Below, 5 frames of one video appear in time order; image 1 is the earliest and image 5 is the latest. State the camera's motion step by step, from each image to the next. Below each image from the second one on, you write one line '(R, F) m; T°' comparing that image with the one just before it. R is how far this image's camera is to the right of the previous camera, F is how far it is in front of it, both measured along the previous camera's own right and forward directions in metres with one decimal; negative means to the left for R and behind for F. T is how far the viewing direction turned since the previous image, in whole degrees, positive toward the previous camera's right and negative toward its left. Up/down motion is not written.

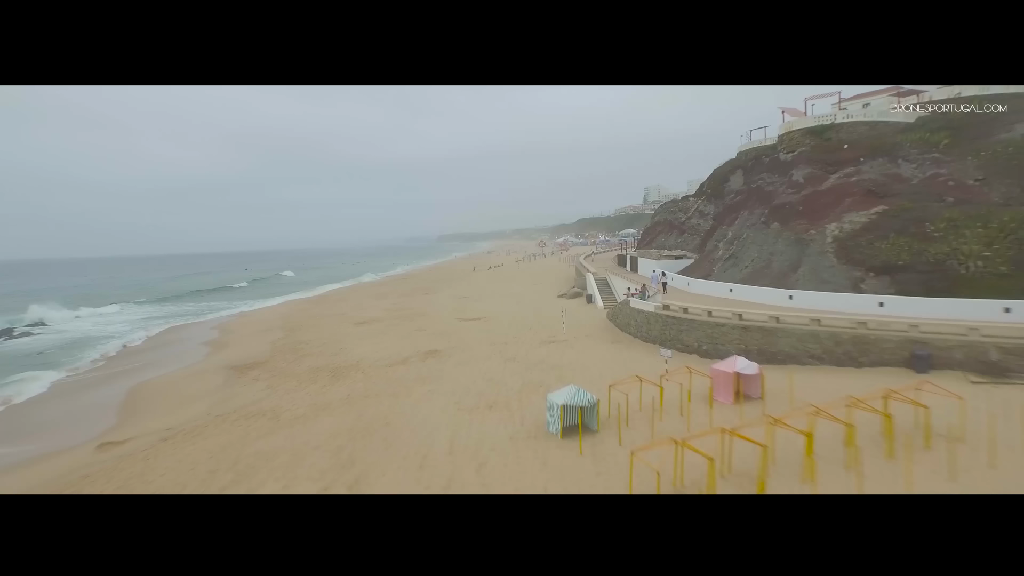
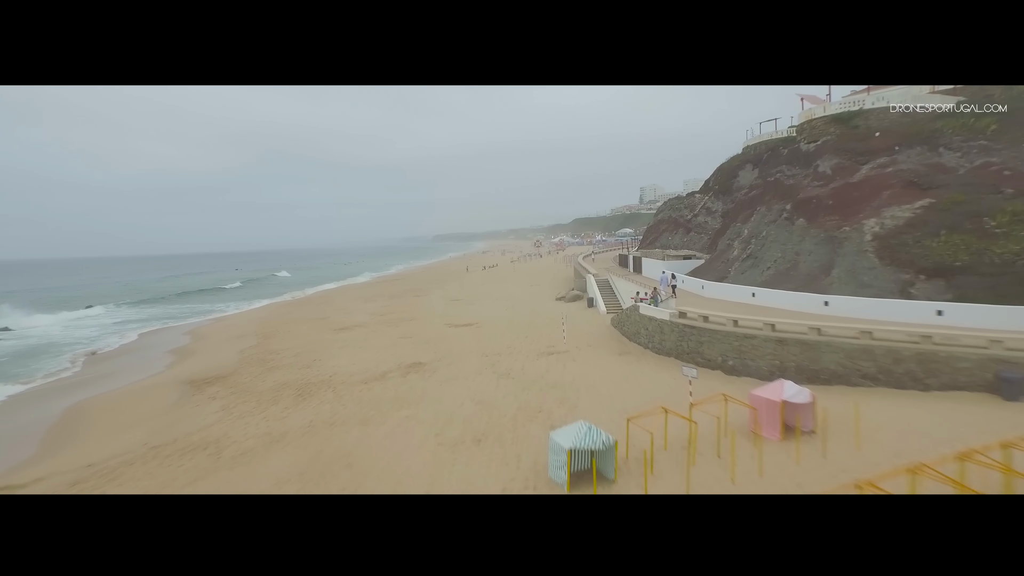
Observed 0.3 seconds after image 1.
(0.0, +1.7) m; 0°
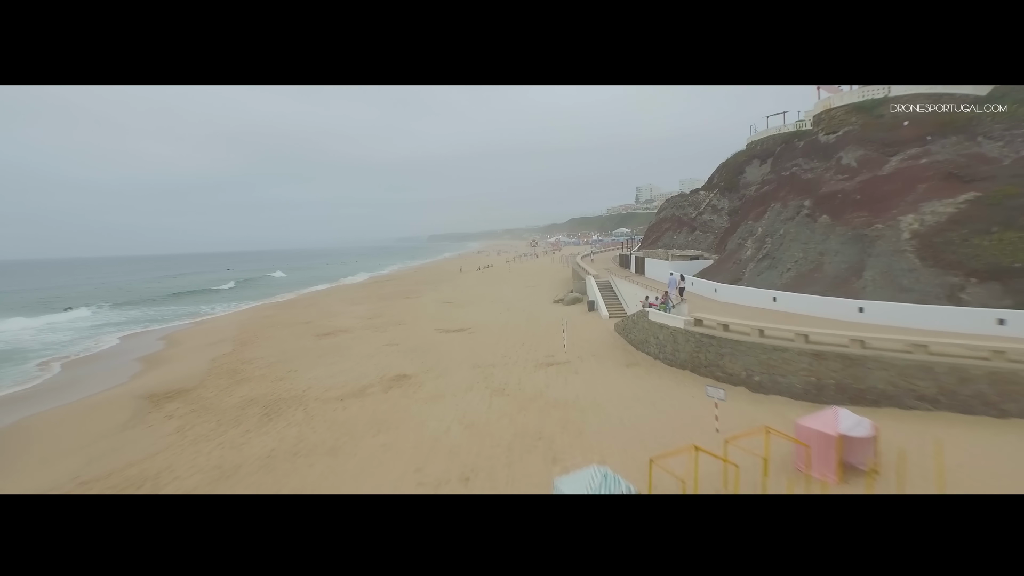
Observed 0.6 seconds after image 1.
(0.0, +1.3) m; 0°
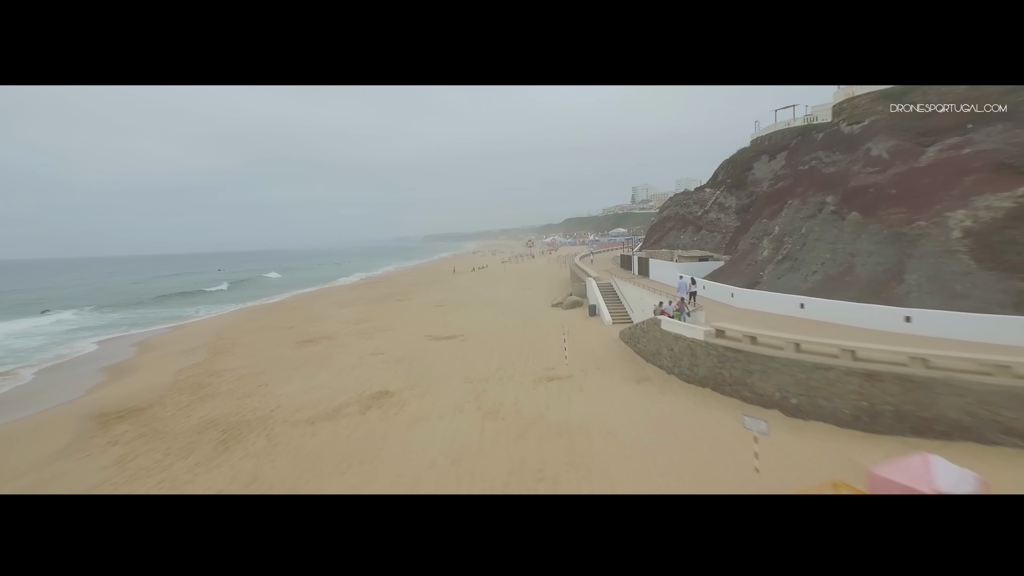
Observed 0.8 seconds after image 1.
(0.0, +1.3) m; 0°
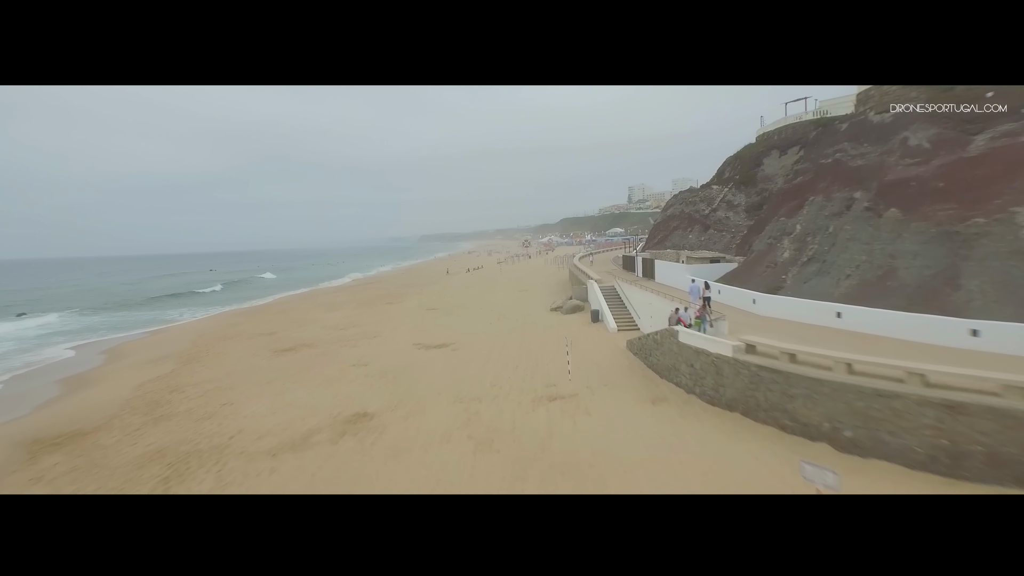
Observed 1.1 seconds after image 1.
(0.0, +1.3) m; 0°
